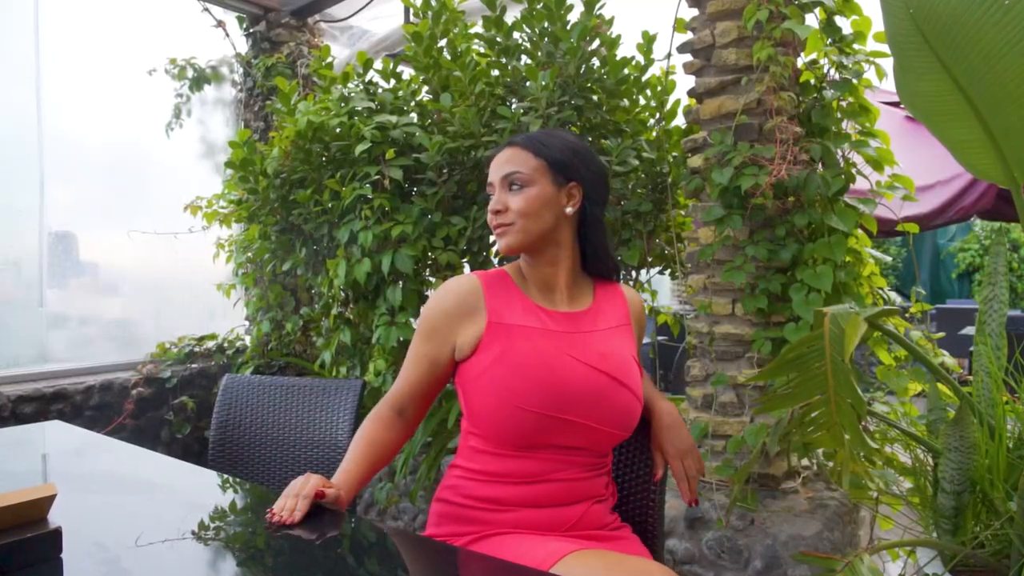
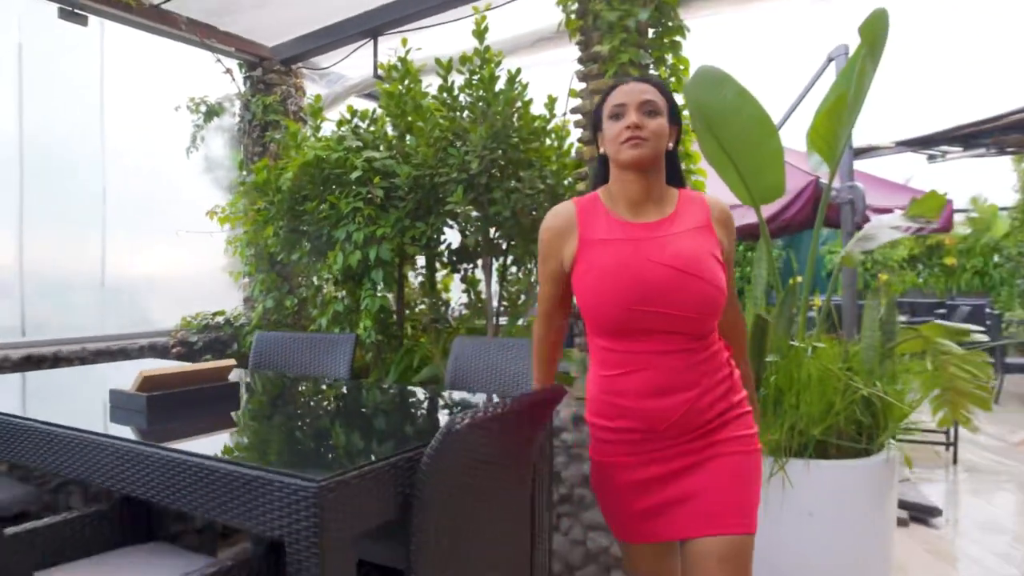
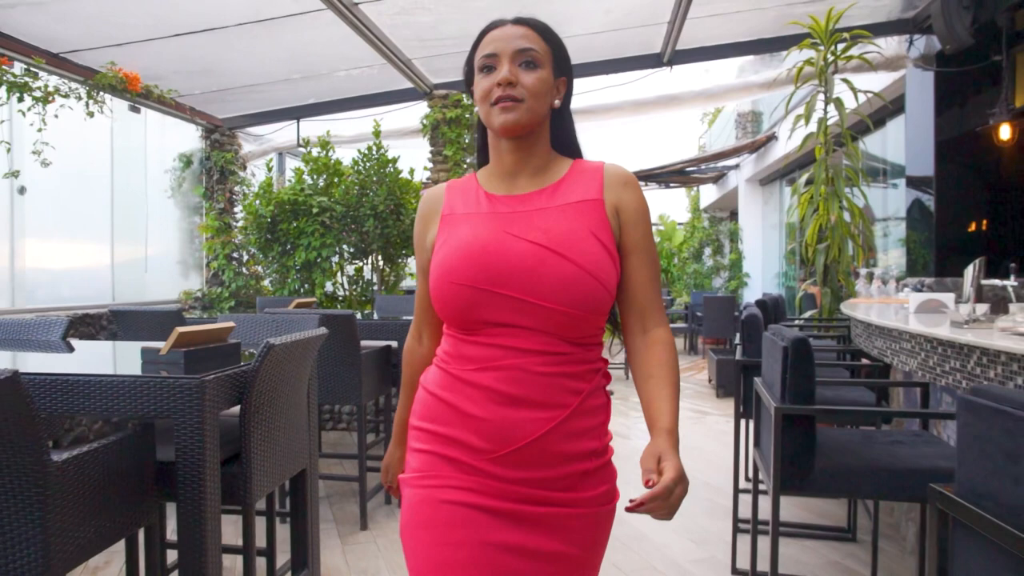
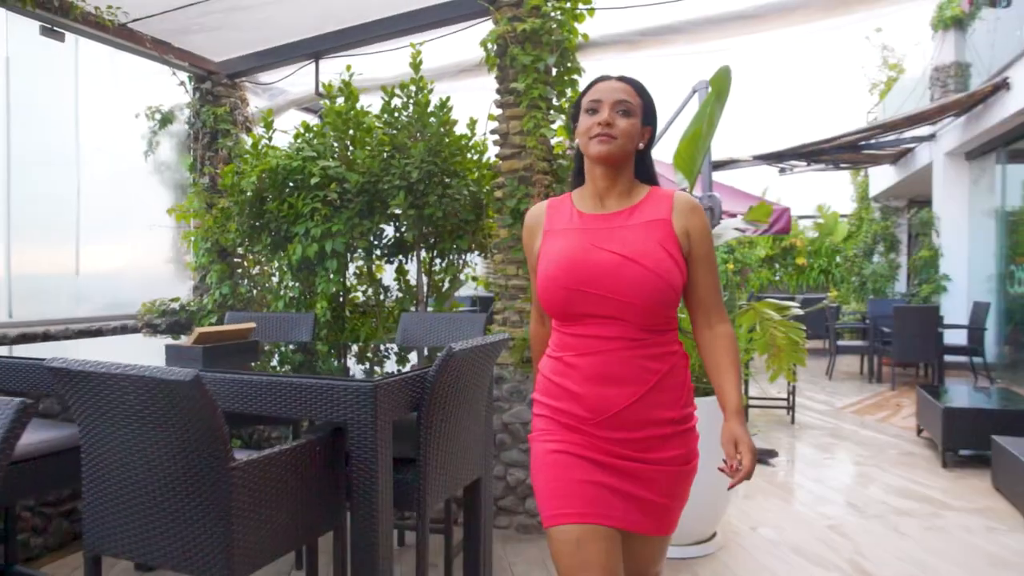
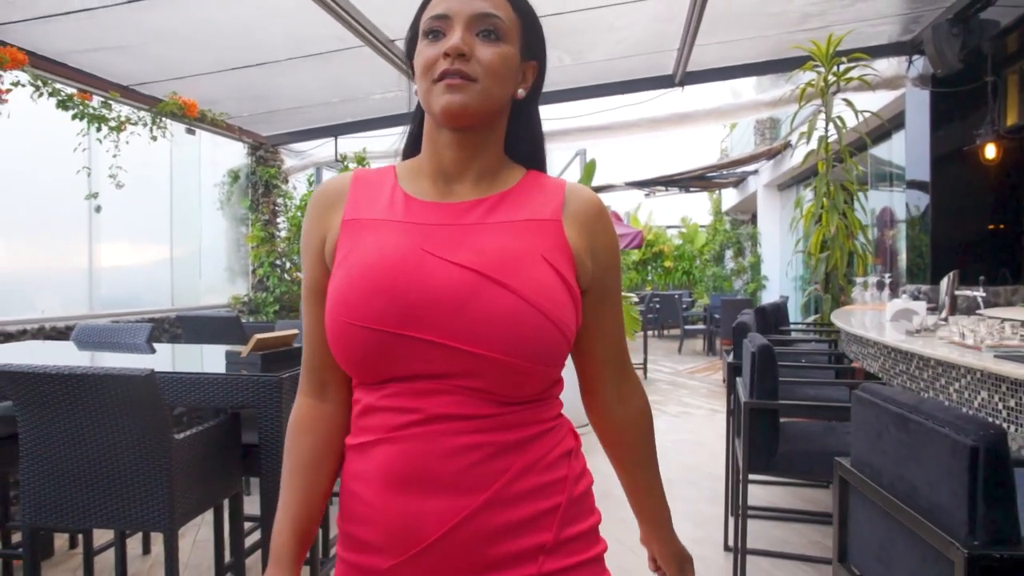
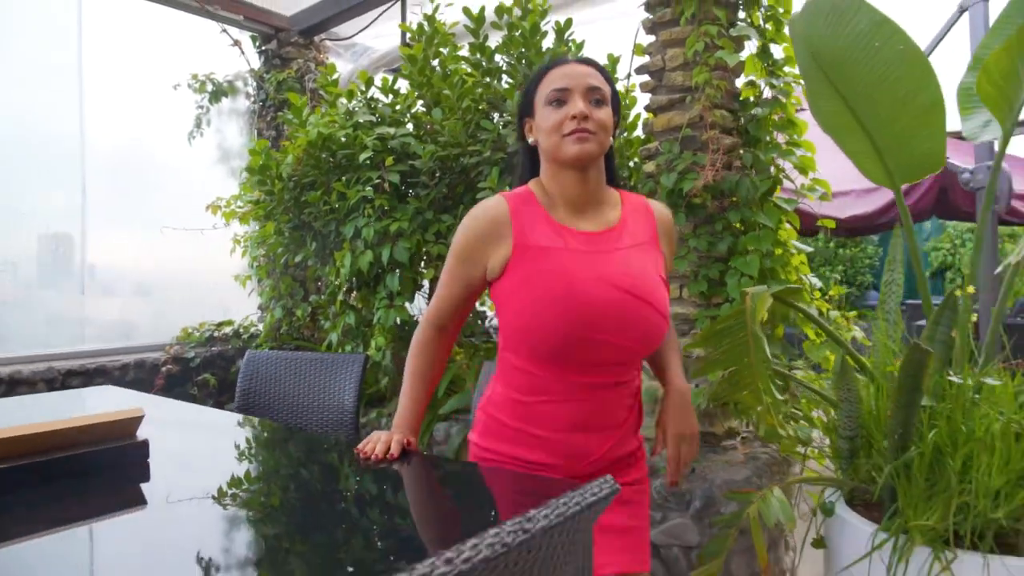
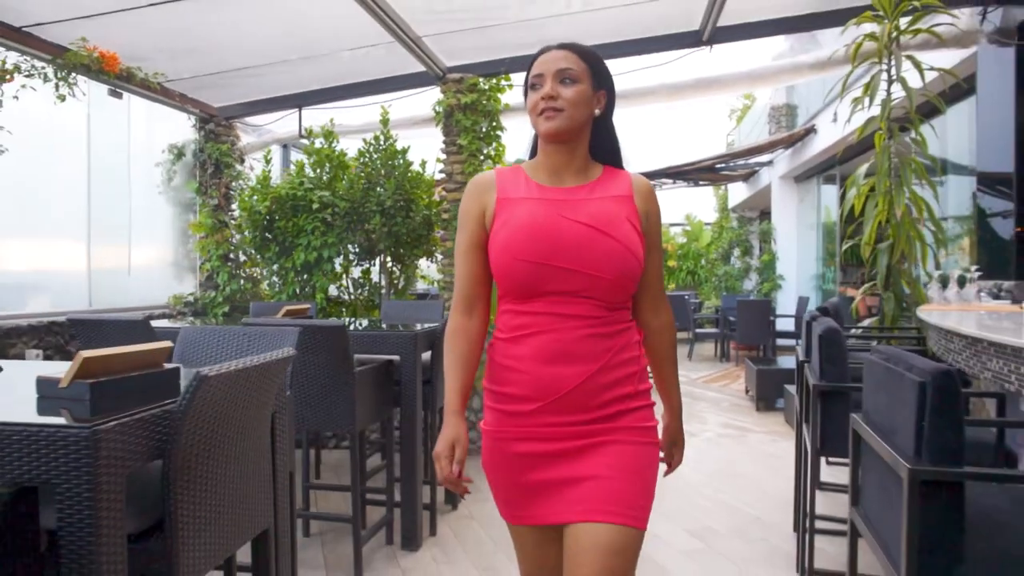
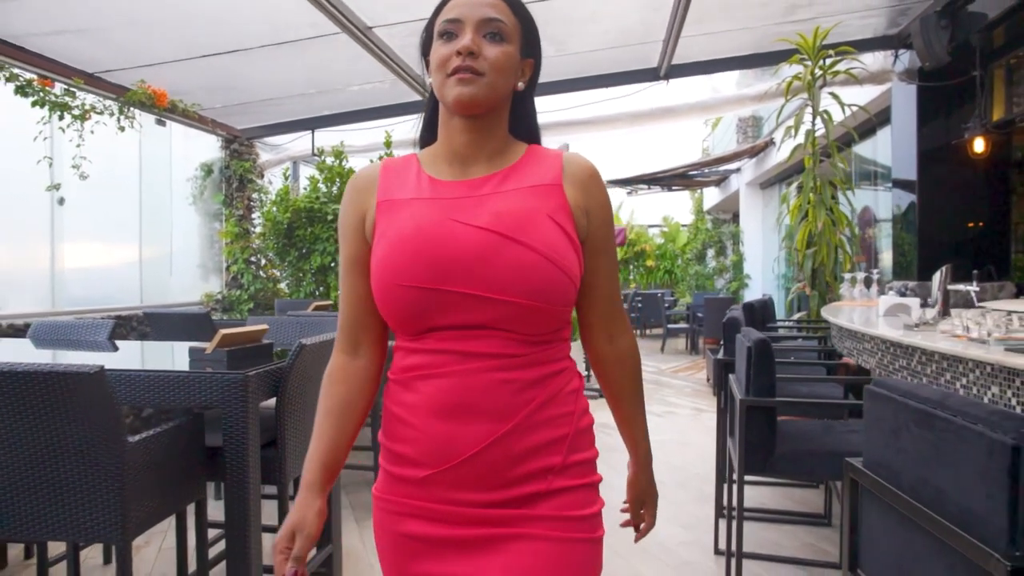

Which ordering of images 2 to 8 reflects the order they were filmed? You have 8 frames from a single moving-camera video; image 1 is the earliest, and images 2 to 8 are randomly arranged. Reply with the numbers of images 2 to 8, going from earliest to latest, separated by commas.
6, 2, 4, 7, 3, 8, 5
